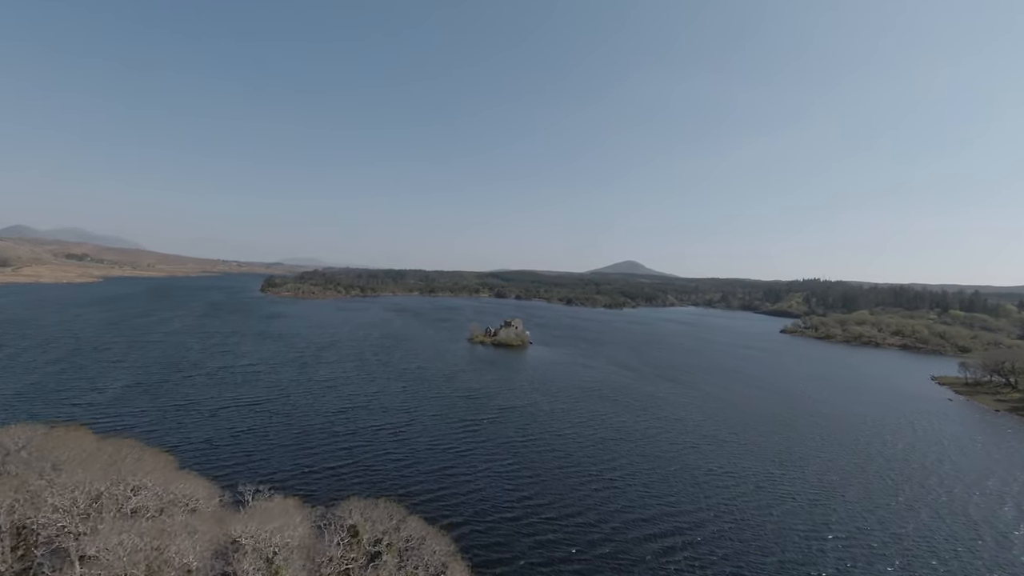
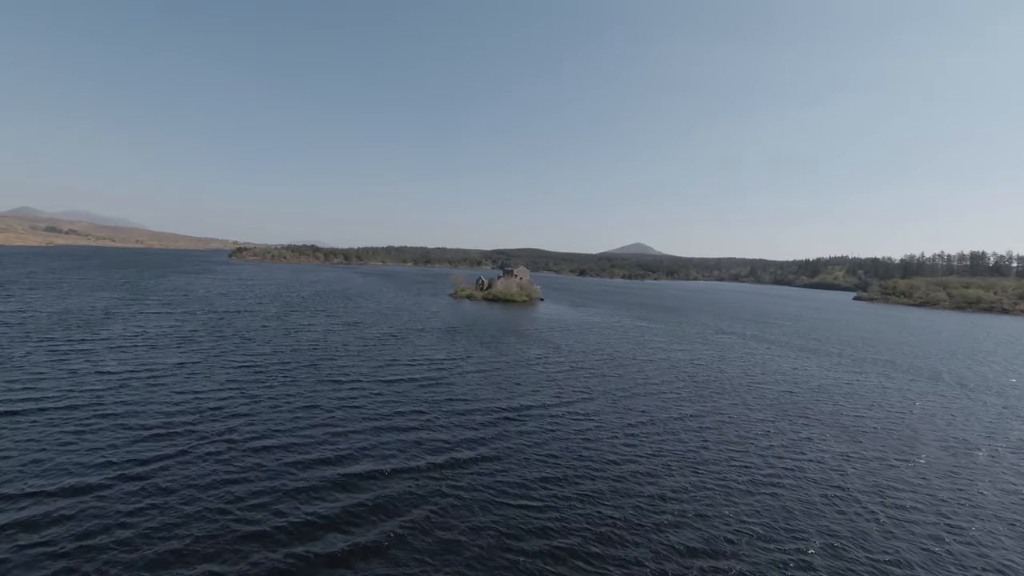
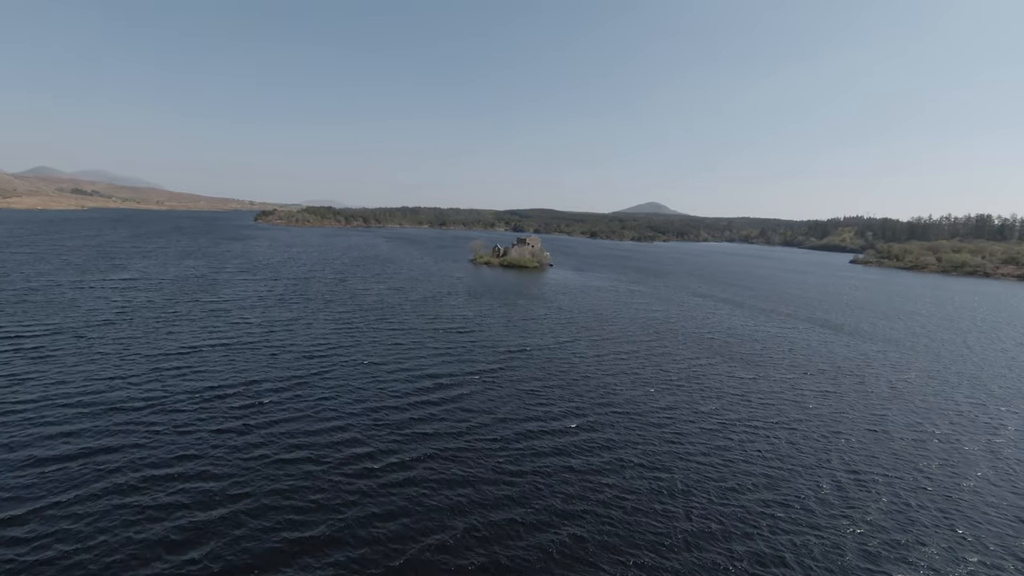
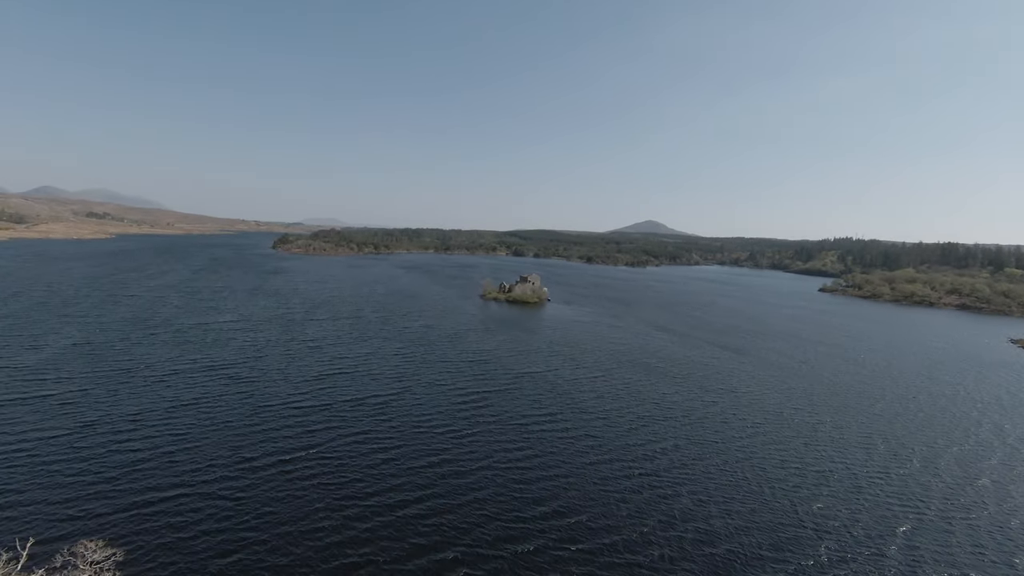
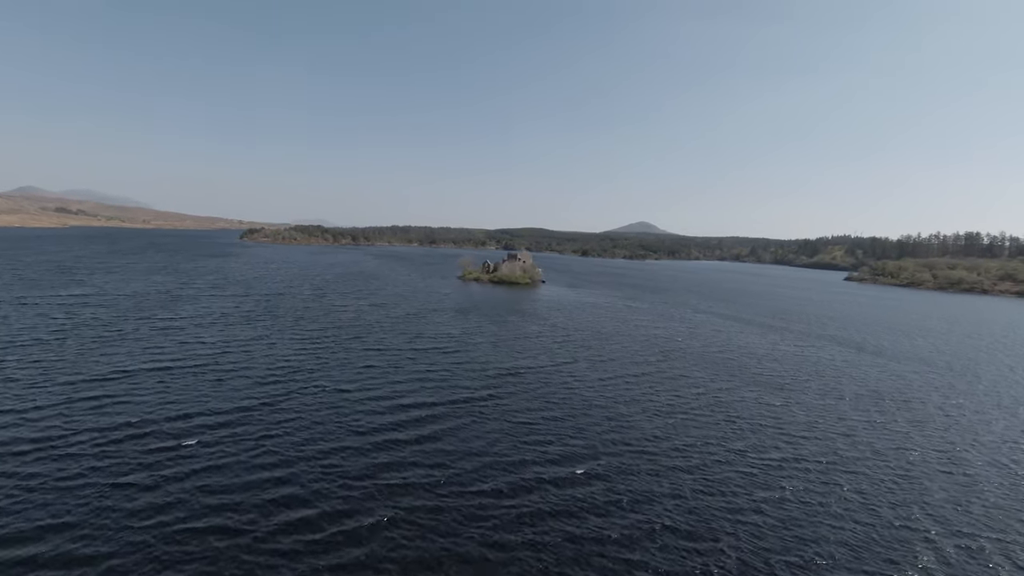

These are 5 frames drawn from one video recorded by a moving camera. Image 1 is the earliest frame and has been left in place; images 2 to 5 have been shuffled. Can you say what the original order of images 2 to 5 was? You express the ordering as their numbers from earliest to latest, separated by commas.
4, 3, 5, 2
